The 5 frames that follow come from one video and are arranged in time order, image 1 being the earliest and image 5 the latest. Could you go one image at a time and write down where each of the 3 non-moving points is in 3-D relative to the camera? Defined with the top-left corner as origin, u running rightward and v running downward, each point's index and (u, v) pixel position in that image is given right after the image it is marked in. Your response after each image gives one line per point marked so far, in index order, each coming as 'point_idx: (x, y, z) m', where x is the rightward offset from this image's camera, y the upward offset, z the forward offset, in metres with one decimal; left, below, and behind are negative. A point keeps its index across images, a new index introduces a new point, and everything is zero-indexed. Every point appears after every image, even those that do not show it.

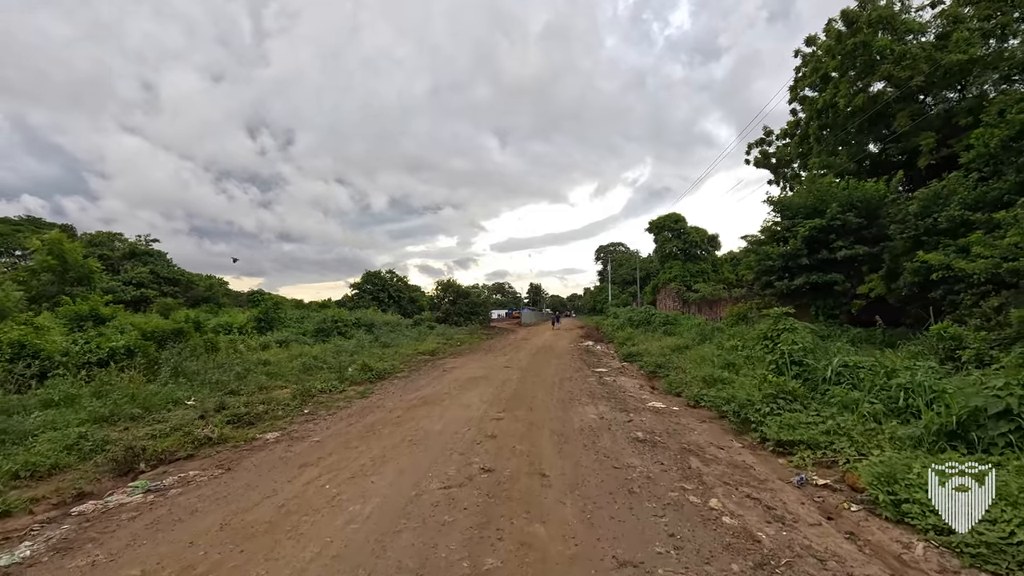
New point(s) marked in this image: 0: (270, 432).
0: (-2.8, -1.7, +6.2) m
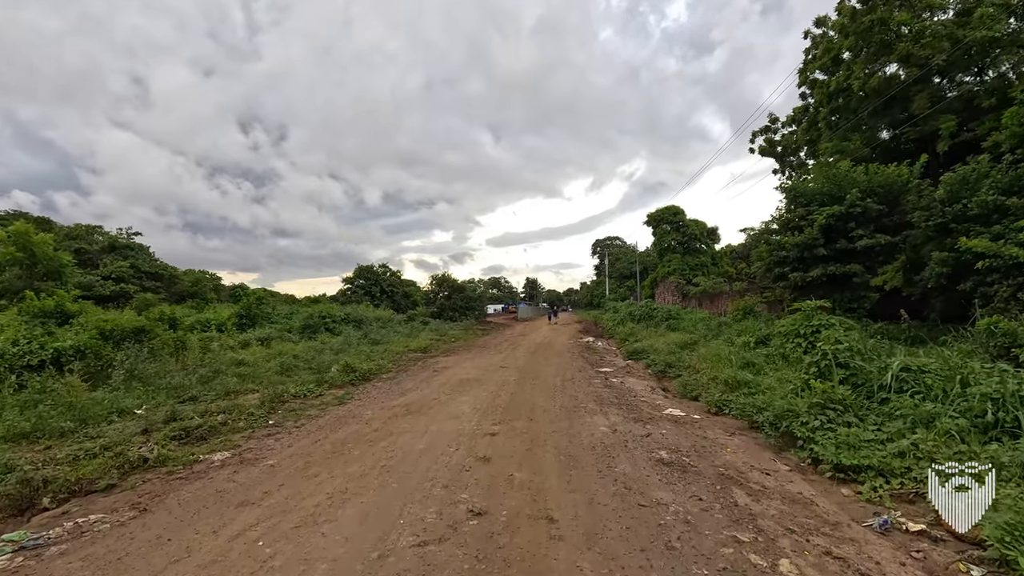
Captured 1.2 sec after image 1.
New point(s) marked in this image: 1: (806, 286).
0: (-2.9, -1.6, +5.2) m
1: (+8.3, 0.0, +14.8) m
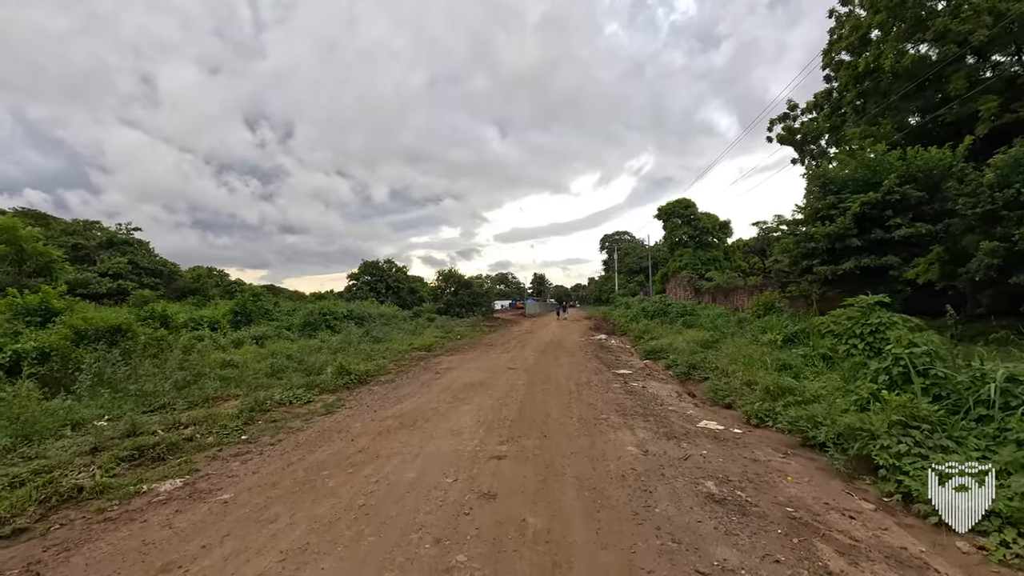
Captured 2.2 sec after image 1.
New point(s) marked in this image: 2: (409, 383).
0: (-2.8, -1.6, +4.3) m
1: (+8.5, +0.2, +13.8) m
2: (-1.8, -1.7, +9.2) m
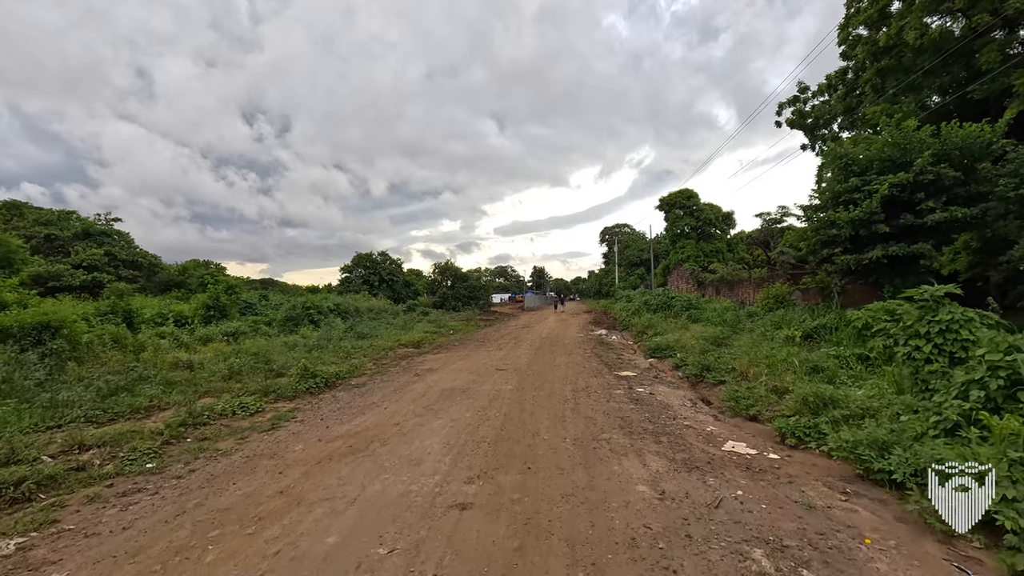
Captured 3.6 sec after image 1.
0: (-3.0, -1.5, +3.2) m
1: (+8.3, +0.4, +12.6) m
2: (-2.0, -1.5, +8.0) m
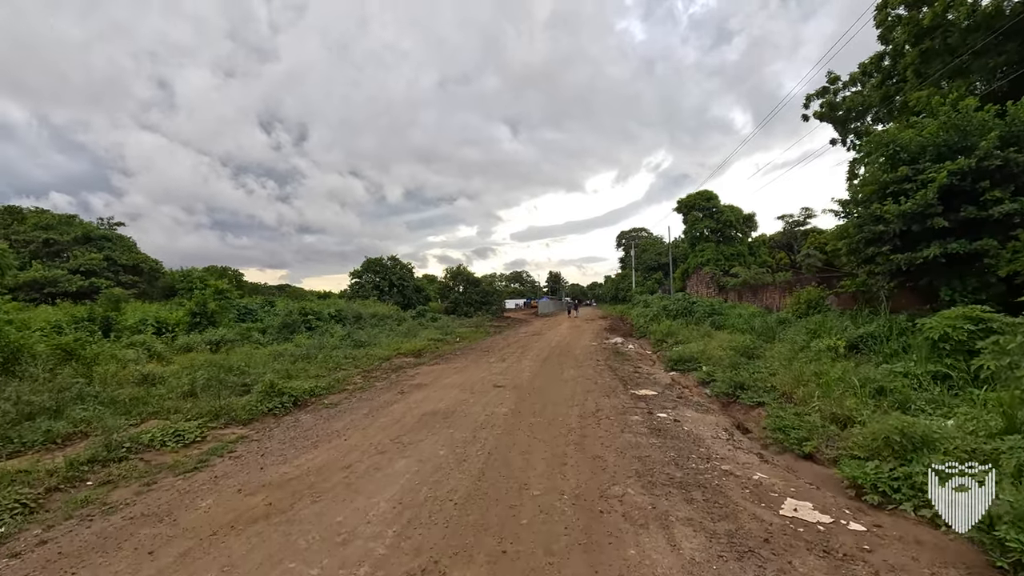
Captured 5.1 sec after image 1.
0: (-3.2, -1.5, +2.0) m
1: (+8.4, +0.3, +11.1) m
2: (-2.0, -1.6, +6.8) m
